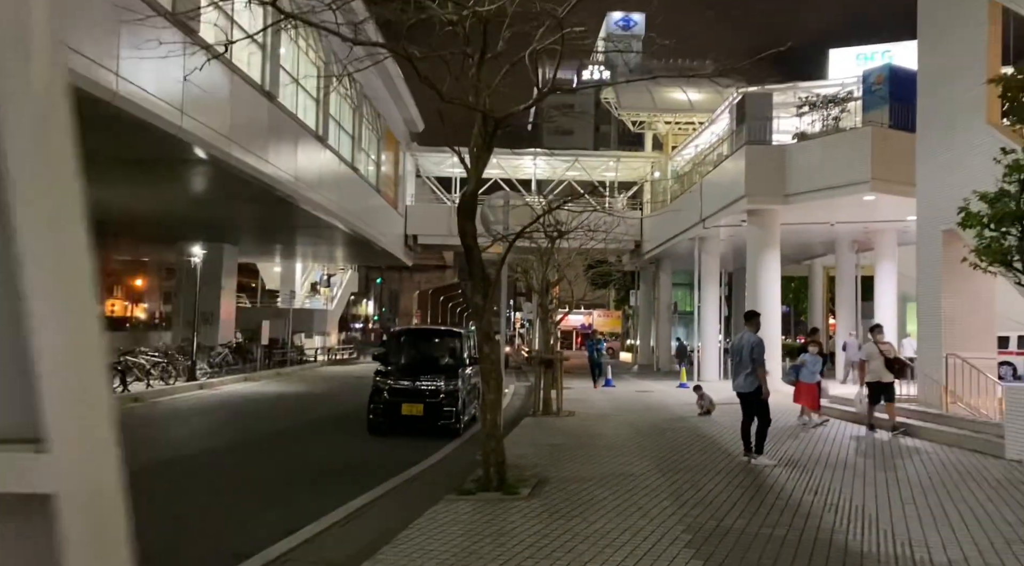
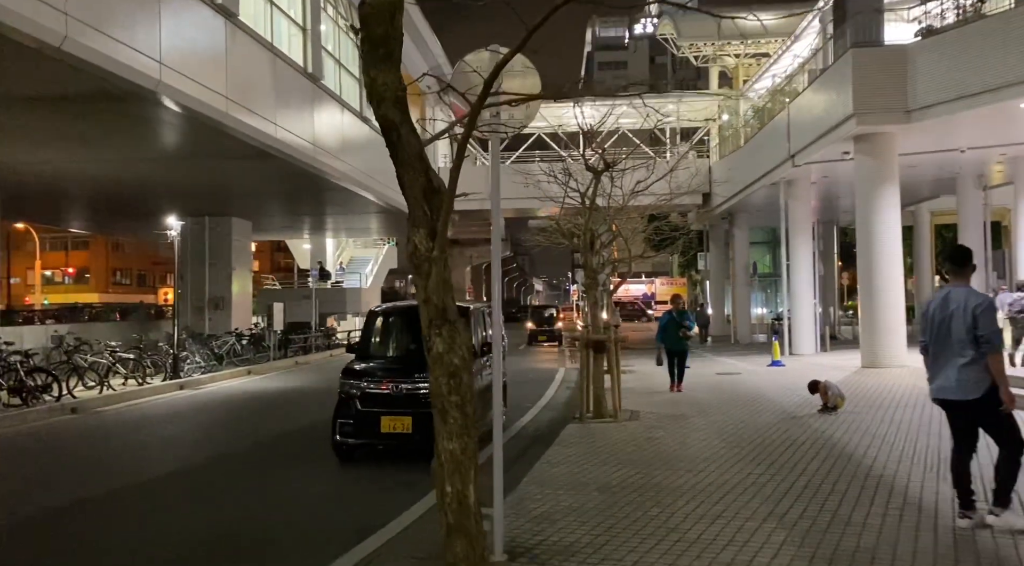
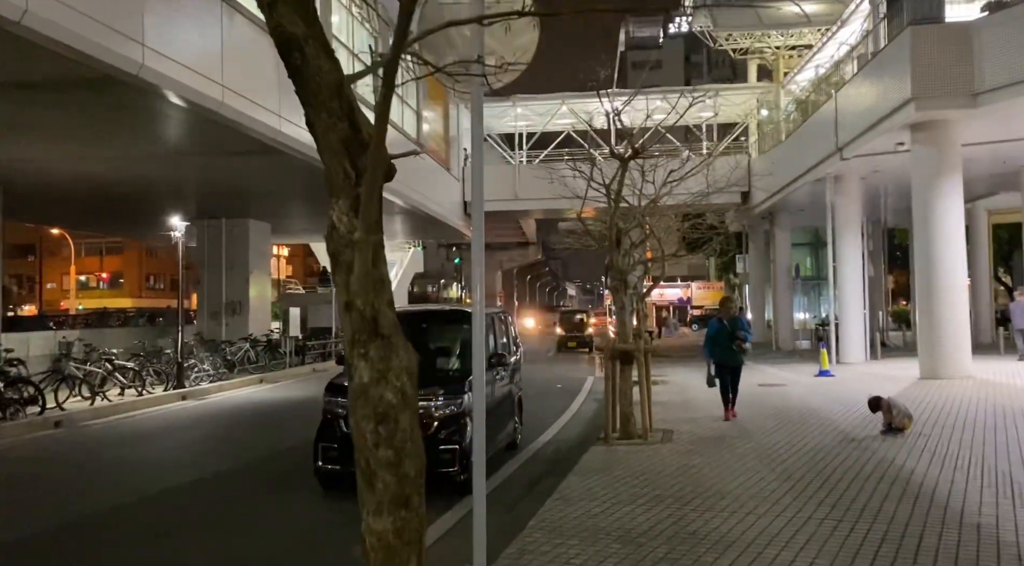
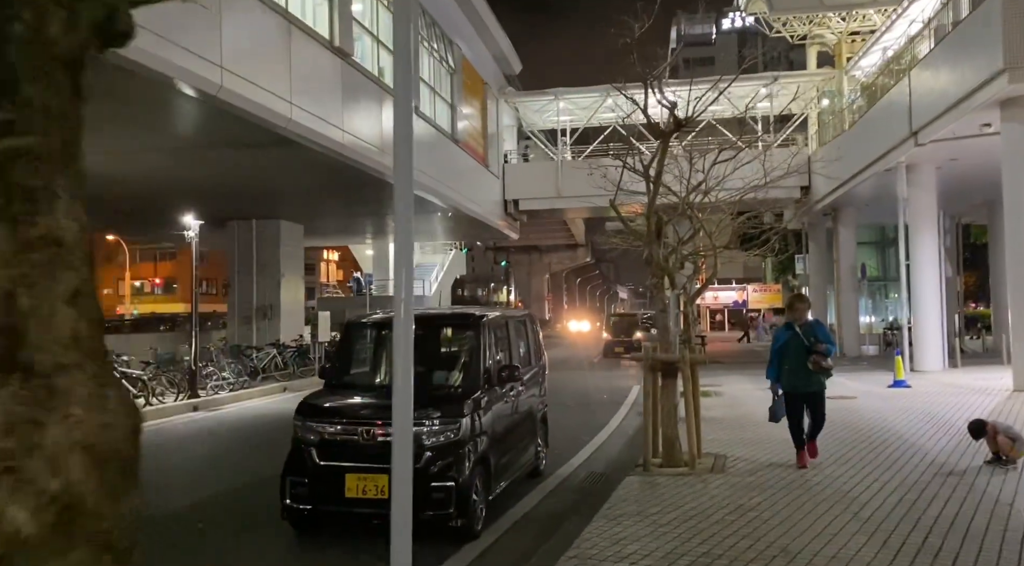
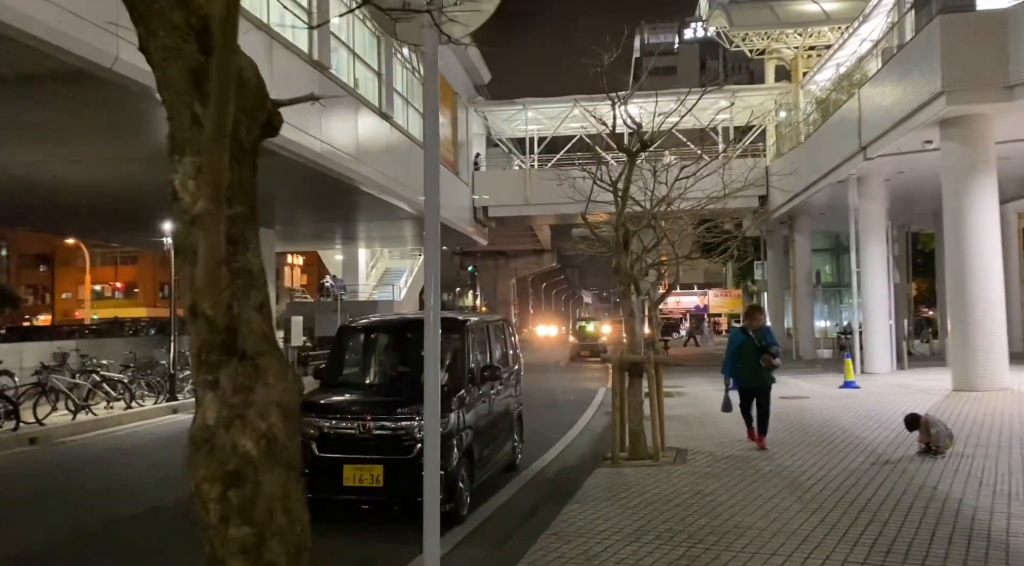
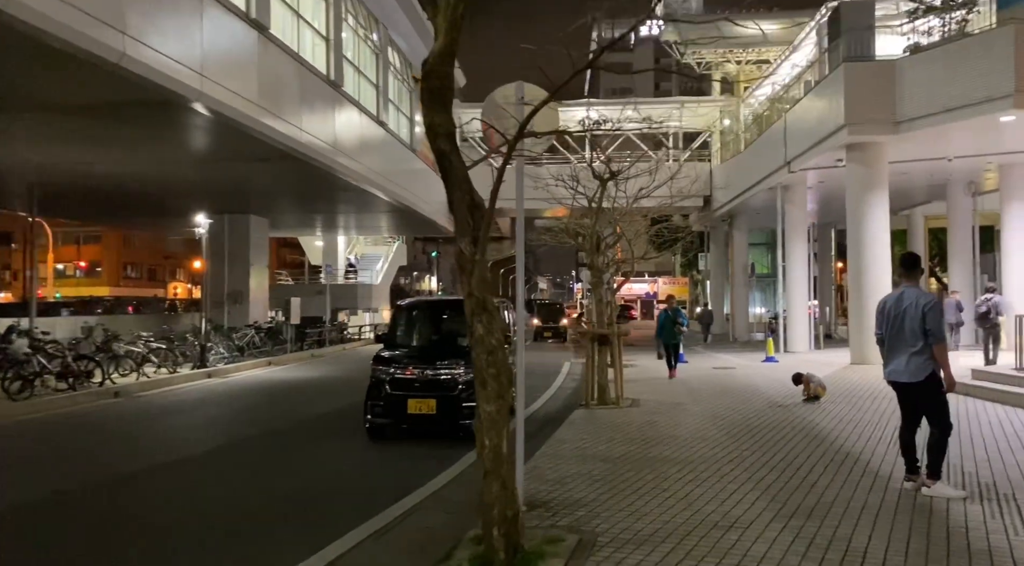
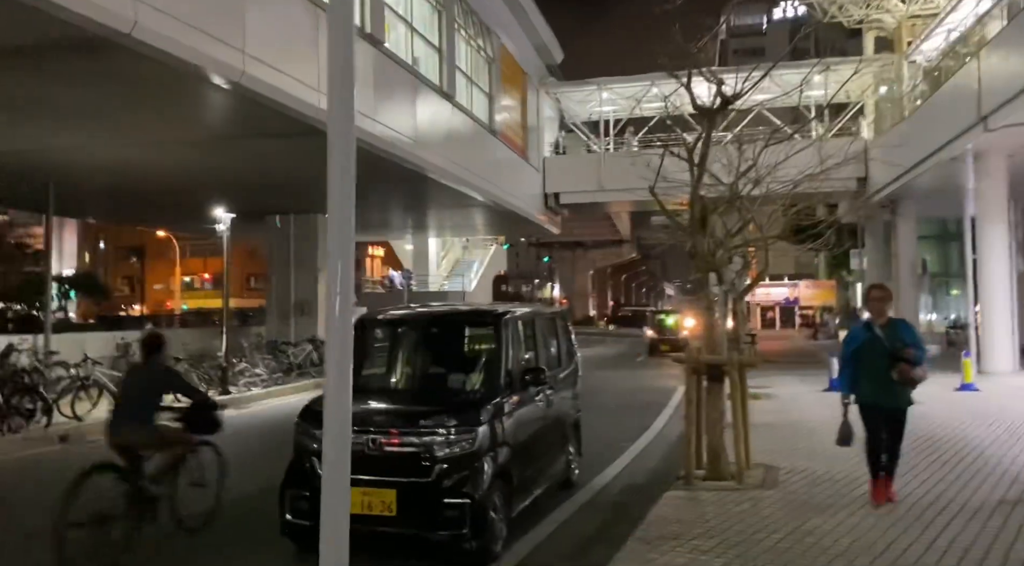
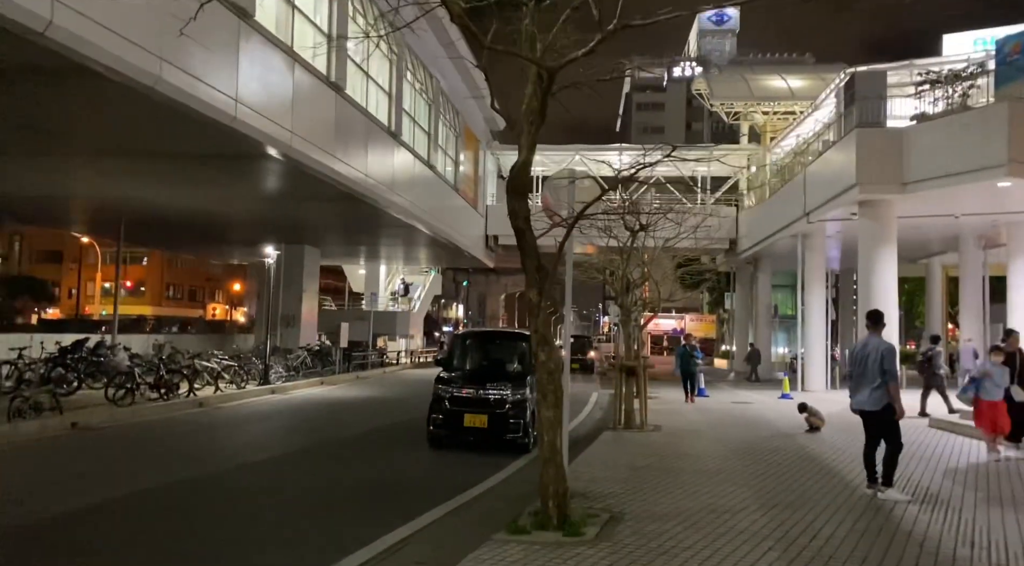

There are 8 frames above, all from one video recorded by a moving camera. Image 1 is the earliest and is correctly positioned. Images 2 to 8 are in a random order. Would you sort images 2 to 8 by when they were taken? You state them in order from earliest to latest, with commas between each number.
8, 6, 2, 3, 5, 4, 7
